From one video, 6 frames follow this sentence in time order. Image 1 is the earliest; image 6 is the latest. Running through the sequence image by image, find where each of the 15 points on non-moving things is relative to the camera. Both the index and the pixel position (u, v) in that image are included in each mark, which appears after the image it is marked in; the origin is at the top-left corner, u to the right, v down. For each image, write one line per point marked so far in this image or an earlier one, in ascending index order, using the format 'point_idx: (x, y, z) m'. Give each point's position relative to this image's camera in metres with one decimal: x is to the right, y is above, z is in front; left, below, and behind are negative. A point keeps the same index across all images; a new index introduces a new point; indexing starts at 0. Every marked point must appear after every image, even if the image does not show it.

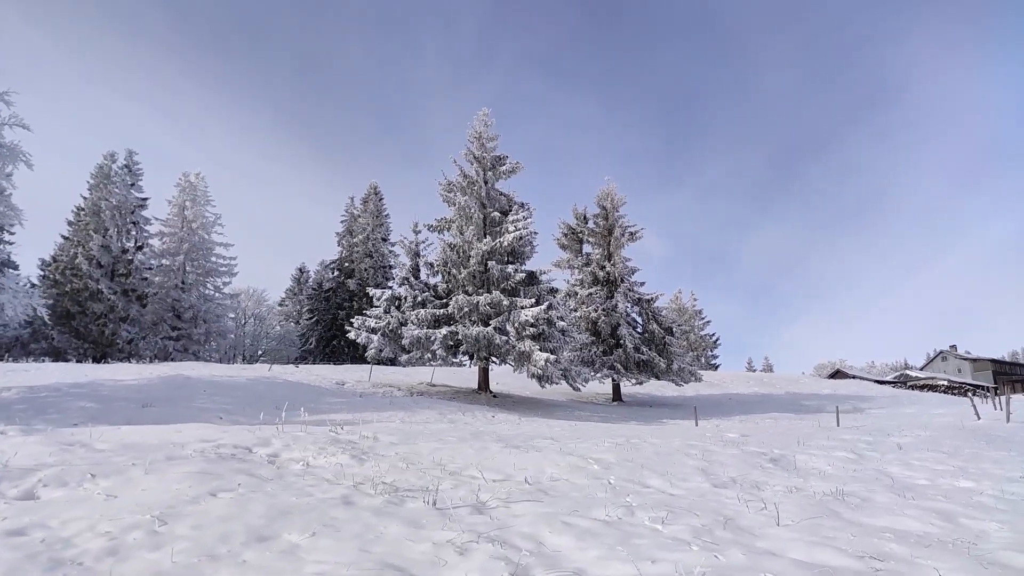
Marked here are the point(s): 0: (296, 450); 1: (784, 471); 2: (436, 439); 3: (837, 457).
0: (-1.9, -1.4, +4.1) m
1: (+2.7, -1.8, +4.8) m
2: (-0.9, -1.6, +5.3) m
3: (+3.8, -2.0, +5.7) m
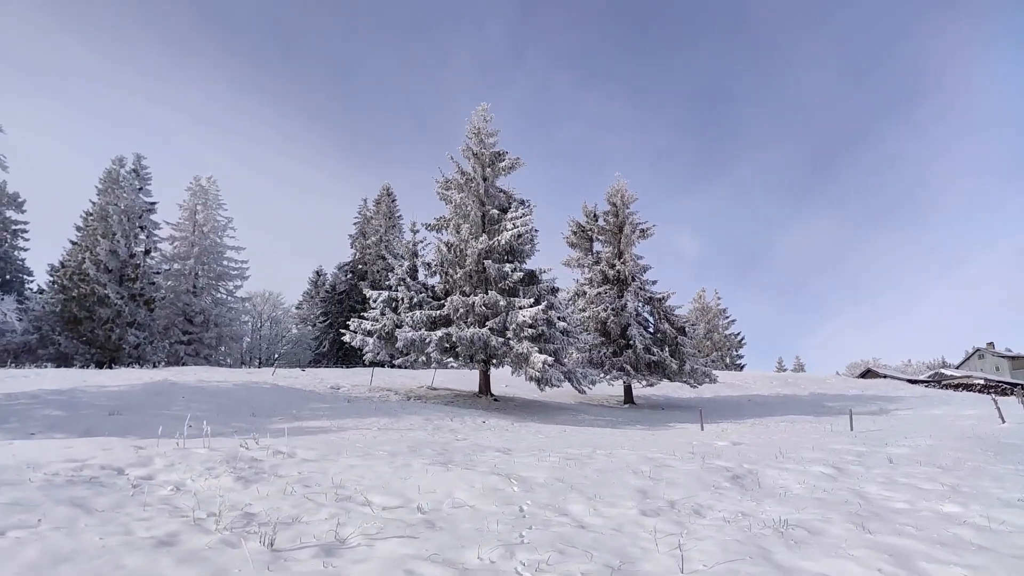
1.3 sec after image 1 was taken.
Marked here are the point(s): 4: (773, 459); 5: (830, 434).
0: (-2.6, -1.4, +3.7) m
1: (+2.0, -1.8, +4.2) m
2: (-1.5, -1.7, +4.9) m
3: (+3.2, -1.9, +5.1) m
4: (+3.2, -2.1, +6.0) m
5: (+9.5, -4.3, +14.1) m
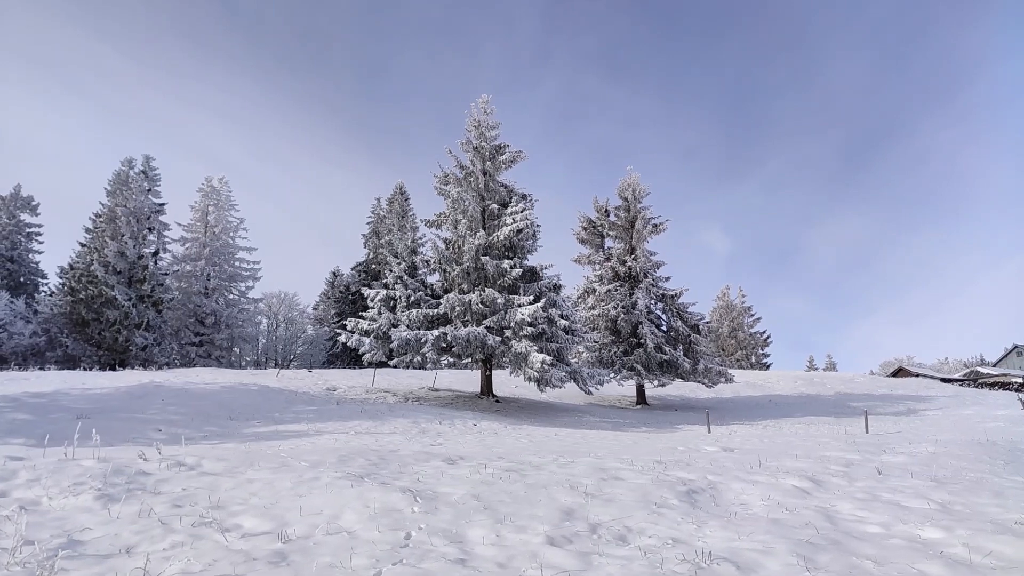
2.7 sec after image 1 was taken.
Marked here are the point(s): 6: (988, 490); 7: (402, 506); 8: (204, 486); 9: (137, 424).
0: (-3.2, -1.4, +3.4) m
1: (+1.3, -1.7, +3.7) m
2: (-2.2, -1.6, +4.4) m
3: (+2.5, -1.8, +4.5) m
4: (+2.6, -2.0, +5.4) m
5: (+9.3, -4.1, +13.3) m
6: (+4.4, -1.9, +4.5) m
7: (-0.7, -1.5, +3.3) m
8: (-2.3, -1.5, +3.7) m
9: (-7.6, -2.7, +9.8) m
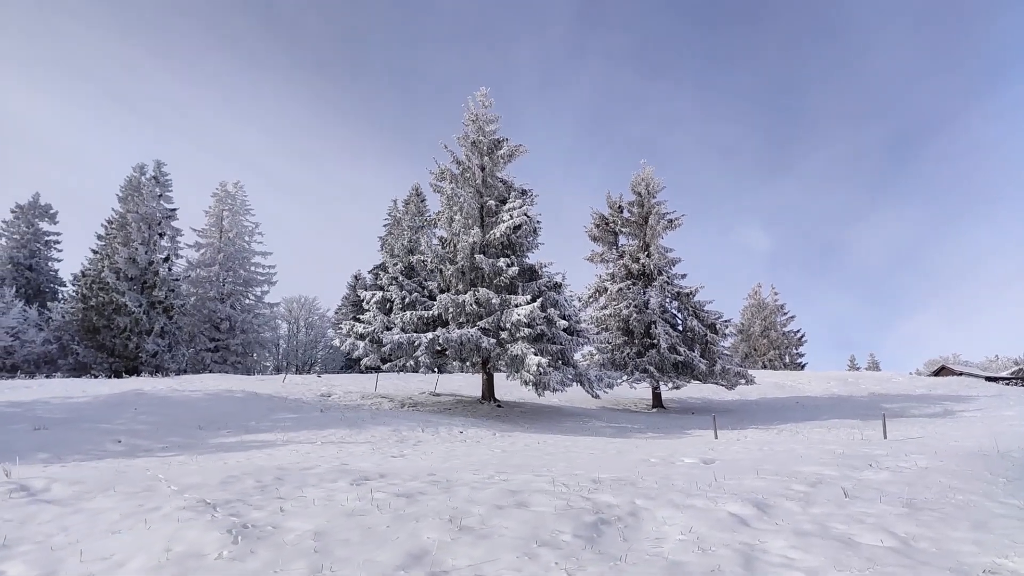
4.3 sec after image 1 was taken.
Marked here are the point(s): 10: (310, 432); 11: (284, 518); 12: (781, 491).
0: (-4.2, -1.4, +3.0) m
1: (+0.4, -1.7, +3.1) m
2: (-3.1, -1.6, +4.0) m
3: (+1.7, -1.8, +3.8) m
4: (+1.8, -1.9, +4.7) m
5: (+8.8, -4.0, +12.3) m
6: (+3.5, -1.8, +3.7) m
7: (-1.7, -1.5, +2.8) m
8: (-3.2, -1.5, +3.2) m
9: (-8.2, -2.9, +9.5) m
10: (-4.9, -3.5, +11.8) m
11: (-1.5, -1.6, +3.3) m
12: (+2.5, -1.9, +4.6) m
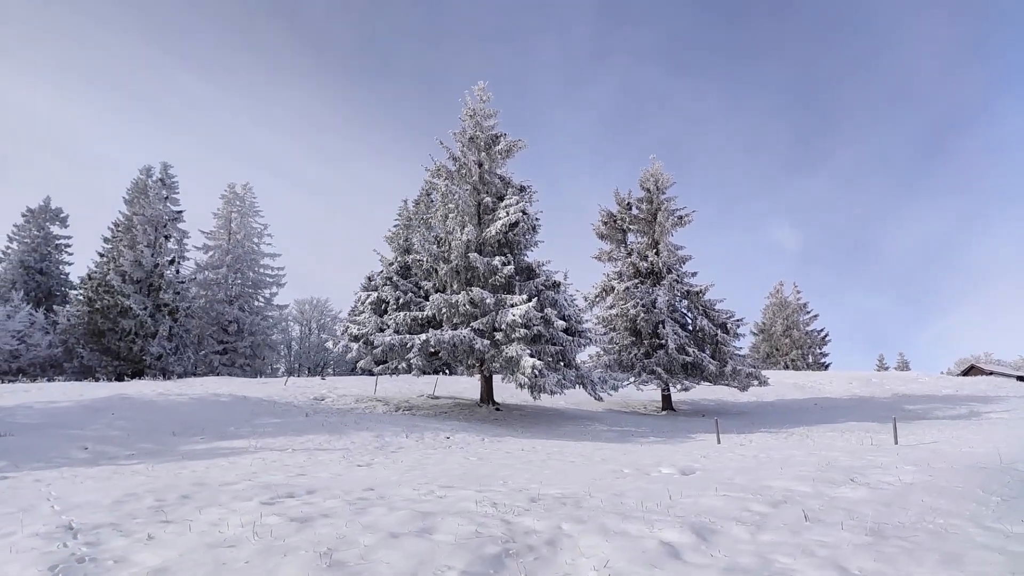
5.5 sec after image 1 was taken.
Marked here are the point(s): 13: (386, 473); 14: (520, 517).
0: (-4.9, -1.4, +2.7) m
1: (-0.3, -1.6, +2.7) m
2: (-3.7, -1.7, +3.7) m
3: (+1.0, -1.8, +3.4) m
4: (+1.1, -1.9, +4.2) m
5: (+8.4, -4.0, +11.6) m
6: (+2.8, -1.7, +3.2) m
7: (-2.4, -1.5, +2.4) m
8: (-3.9, -1.5, +2.9) m
9: (-8.7, -3.0, +9.4) m
10: (-5.3, -3.5, +11.5) m
11: (-2.2, -1.6, +3.0) m
12: (+1.9, -1.9, +4.1) m
13: (-1.8, -2.6, +7.0) m
14: (+0.1, -1.8, +3.8) m
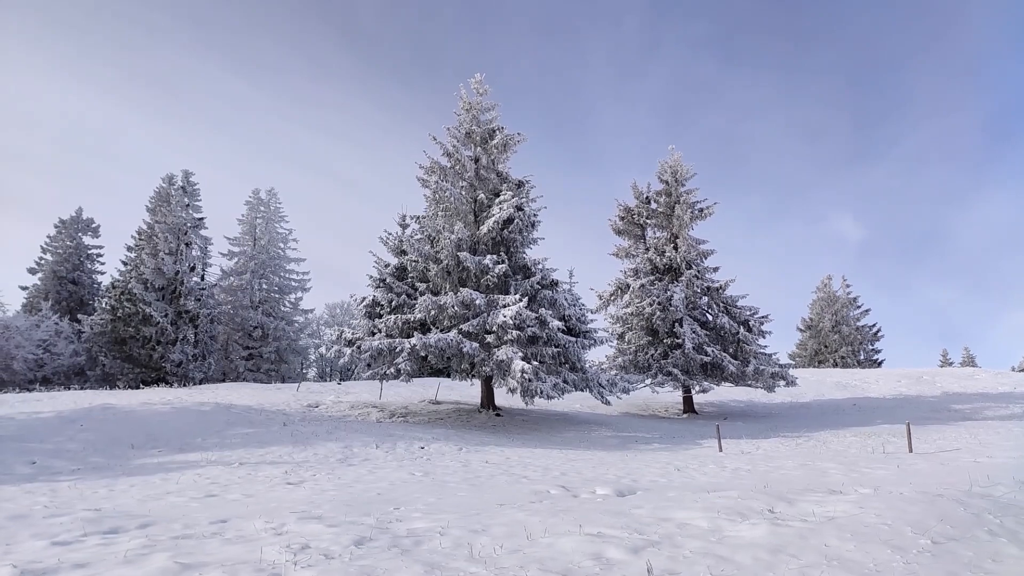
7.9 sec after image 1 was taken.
0: (-6.4, -1.7, +2.5) m
1: (-1.8, -1.7, +2.2) m
2: (-5.1, -1.8, +3.4) m
3: (-0.5, -1.8, +2.8) m
4: (-0.3, -2.0, +3.7) m
5: (+7.5, -3.8, +10.5) m
6: (+1.4, -1.8, +2.5) m
7: (-3.9, -1.6, +2.1) m
8: (-5.4, -1.7, +2.7) m
9: (-9.6, -3.3, +9.4) m
10: (-6.2, -3.8, +11.4) m
11: (-3.7, -1.7, +2.6) m
12: (+0.5, -1.9, +3.5) m
13: (-3.0, -2.8, +6.6) m
14: (-1.3, -1.9, +3.2) m
